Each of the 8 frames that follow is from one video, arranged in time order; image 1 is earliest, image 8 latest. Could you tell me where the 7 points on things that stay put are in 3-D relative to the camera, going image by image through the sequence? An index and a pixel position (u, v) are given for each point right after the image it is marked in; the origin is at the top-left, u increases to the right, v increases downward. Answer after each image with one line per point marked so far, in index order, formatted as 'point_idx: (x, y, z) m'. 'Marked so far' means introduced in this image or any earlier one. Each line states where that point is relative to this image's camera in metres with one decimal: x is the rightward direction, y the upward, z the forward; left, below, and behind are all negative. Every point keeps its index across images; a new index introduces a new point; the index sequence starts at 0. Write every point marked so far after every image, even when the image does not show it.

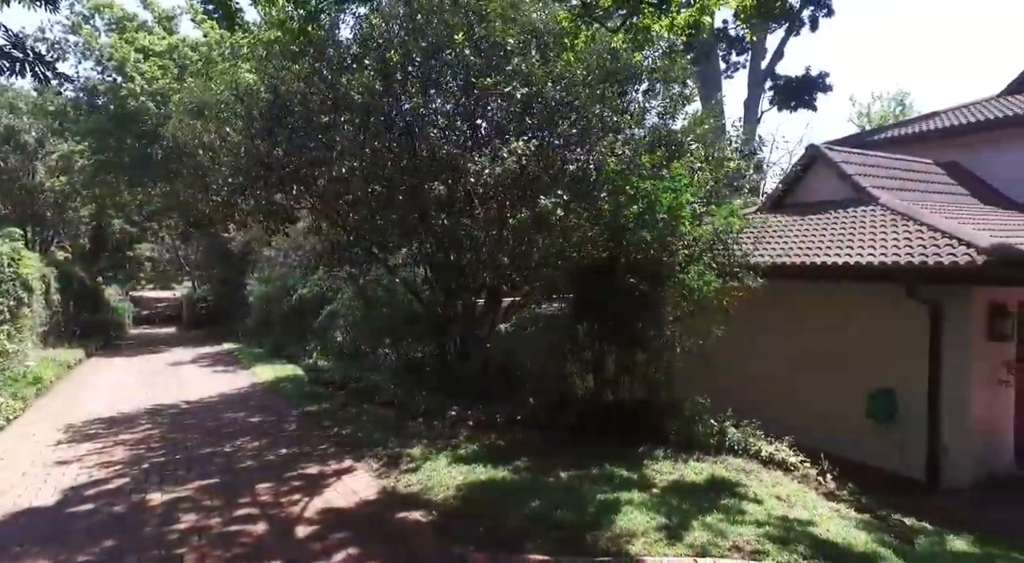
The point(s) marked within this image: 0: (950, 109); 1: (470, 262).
0: (+10.5, +4.2, +14.2) m
1: (-0.5, +0.2, +7.3) m
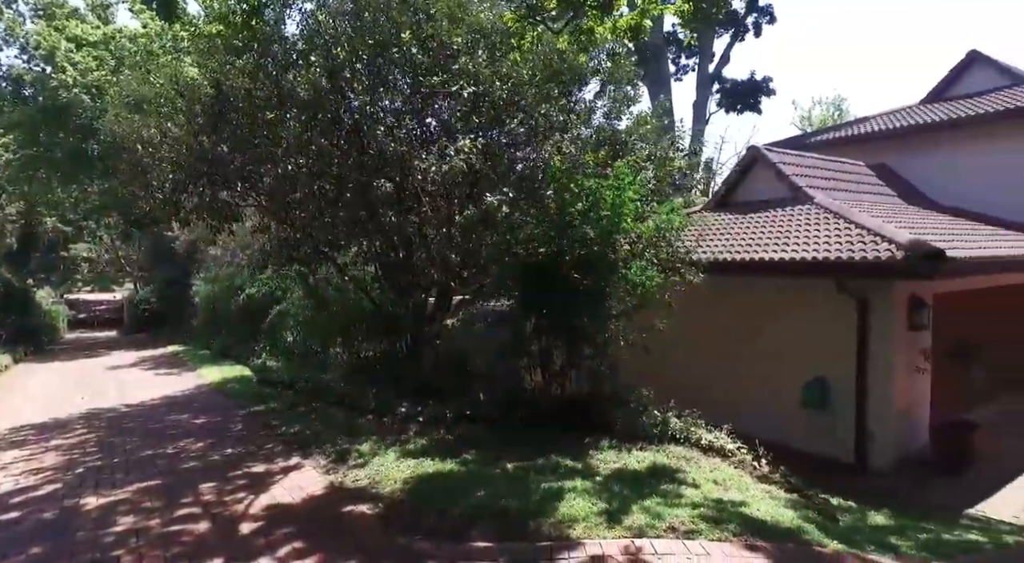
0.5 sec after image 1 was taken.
0: (+9.3, +4.3, +15.0) m
1: (-1.1, +0.3, +7.3) m
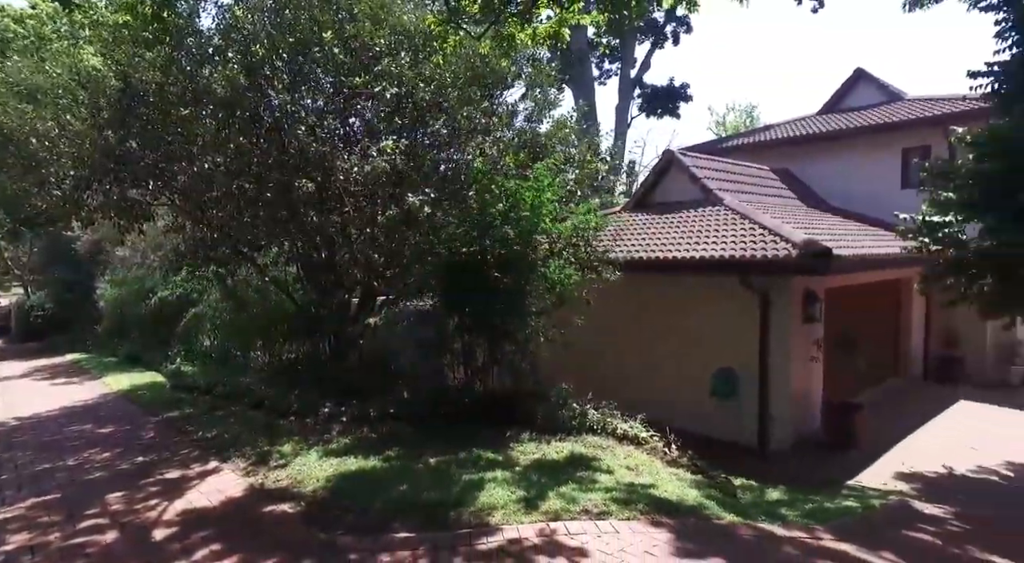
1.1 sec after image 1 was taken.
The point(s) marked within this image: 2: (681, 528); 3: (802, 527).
0: (+7.4, +4.4, +16.1) m
1: (-2.1, +0.3, +7.3) m
2: (+1.2, -1.7, +4.1) m
3: (+2.2, -1.9, +4.6) m
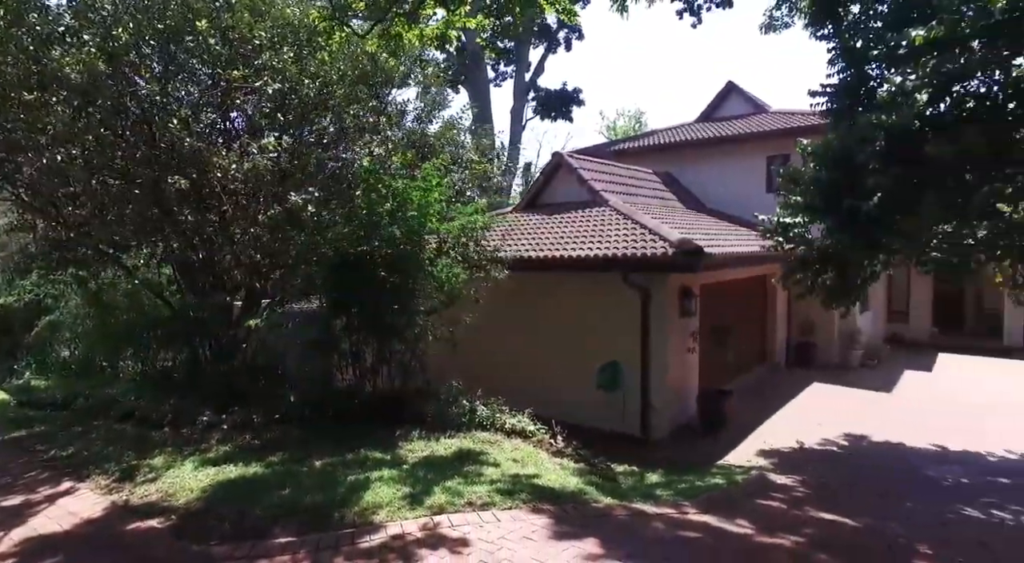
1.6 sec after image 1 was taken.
0: (+4.4, +4.5, +17.2) m
1: (-3.4, +0.2, +6.9) m
2: (+0.4, -1.7, +4.3) m
3: (+1.3, -1.9, +5.0) m
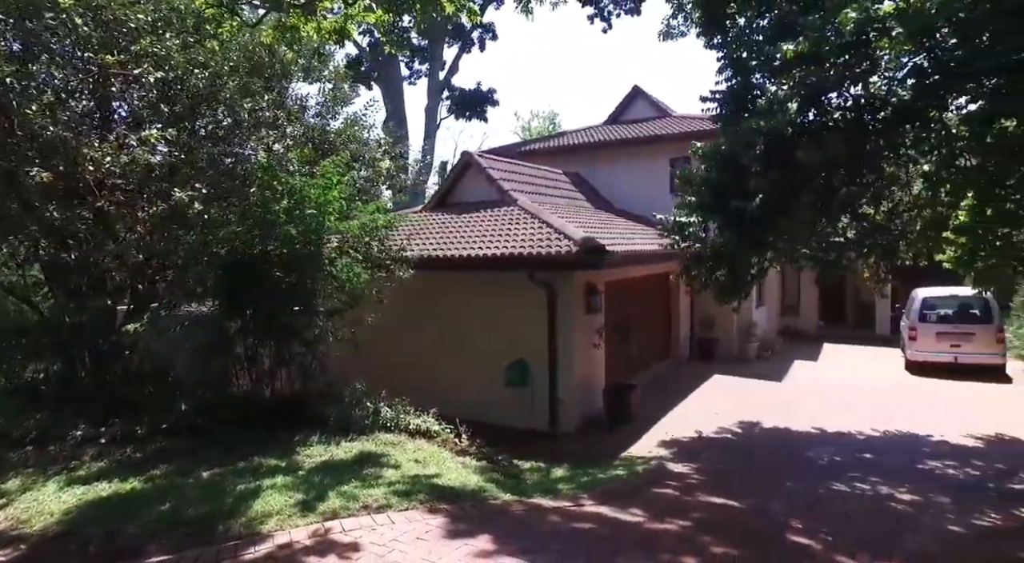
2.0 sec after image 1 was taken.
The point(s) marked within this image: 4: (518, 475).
0: (+1.8, +4.5, +17.6) m
1: (-4.5, +0.2, +6.4) m
2: (-0.4, -1.7, +4.3) m
3: (+0.5, -1.9, +5.1) m
4: (+0.1, -2.0, +6.0) m
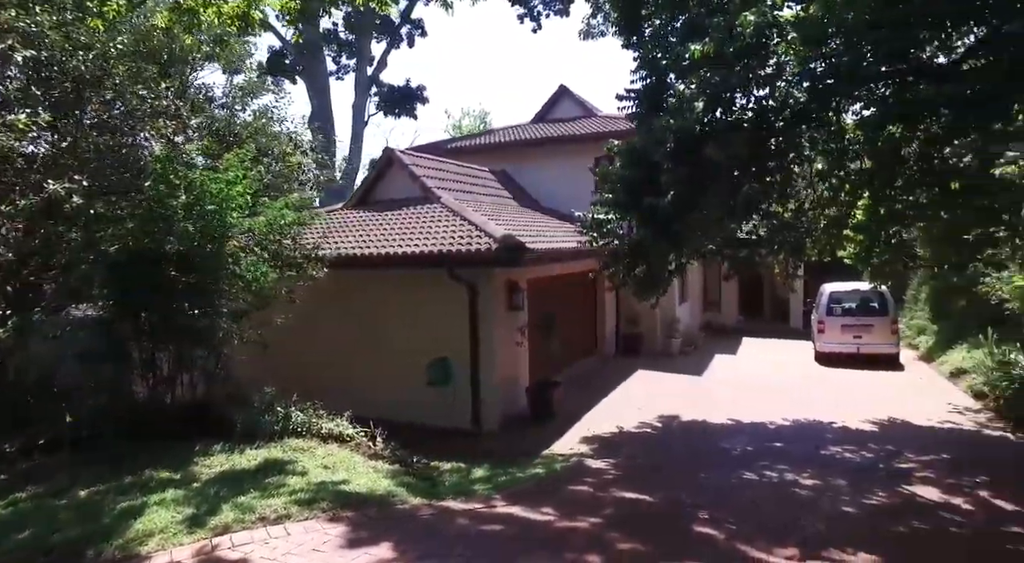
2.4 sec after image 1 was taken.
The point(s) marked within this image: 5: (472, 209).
0: (-0.3, +4.6, +17.6) m
1: (-5.4, +0.2, +5.8) m
2: (-1.1, -1.7, +4.1) m
3: (-0.3, -1.8, +5.0) m
4: (-0.8, -2.0, +5.8) m
5: (-0.7, +1.2, +10.2) m
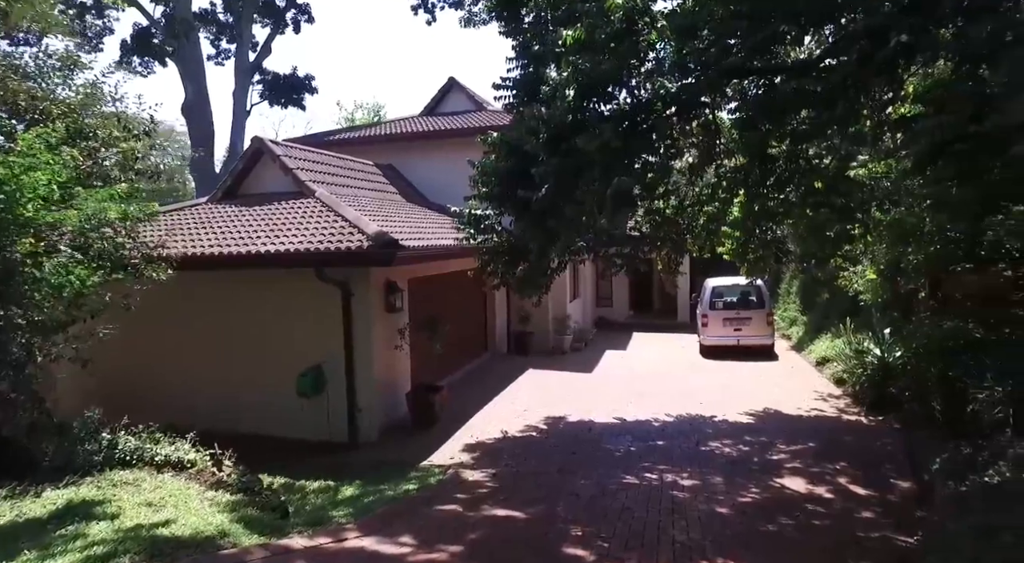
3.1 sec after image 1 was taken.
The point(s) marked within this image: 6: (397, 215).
0: (-3.5, +4.6, +16.8) m
1: (-6.6, +0.1, +4.3) m
2: (-2.0, -1.7, +3.4) m
3: (-1.3, -1.9, +4.4) m
4: (-2.0, -2.0, +5.1) m
5: (-2.6, +1.2, +9.4) m
6: (-1.8, +1.0, +9.6) m
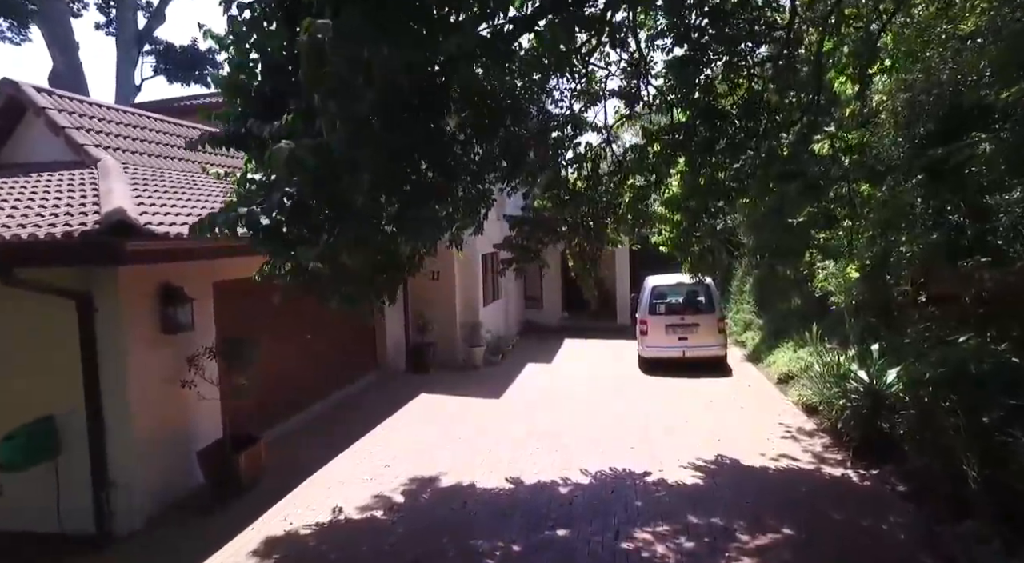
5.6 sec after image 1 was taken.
0: (-5.7, +4.6, +13.7) m
1: (-7.8, 0.0, +1.0) m
2: (-3.2, -1.8, +0.5) m
3: (-2.6, -1.9, +1.5) m
4: (-3.3, -2.1, +2.2) m
5: (-4.3, +1.2, +6.4) m
6: (-3.5, +1.0, +6.7) m
